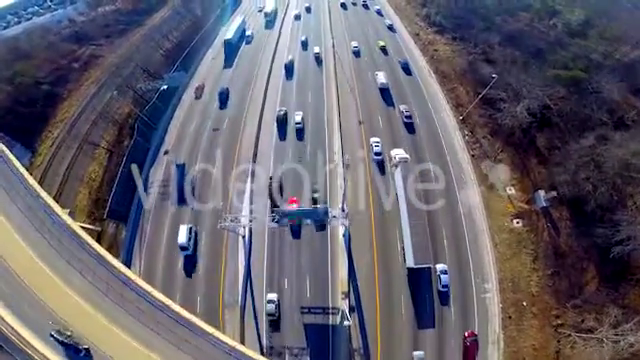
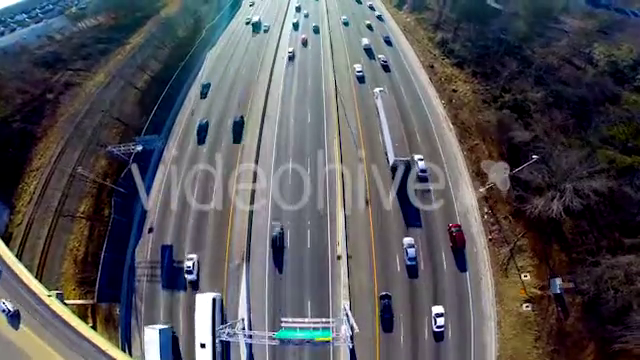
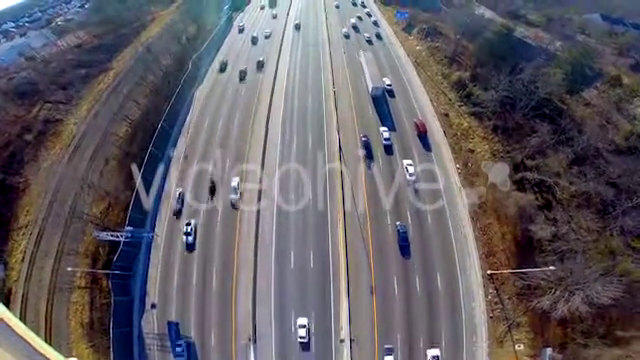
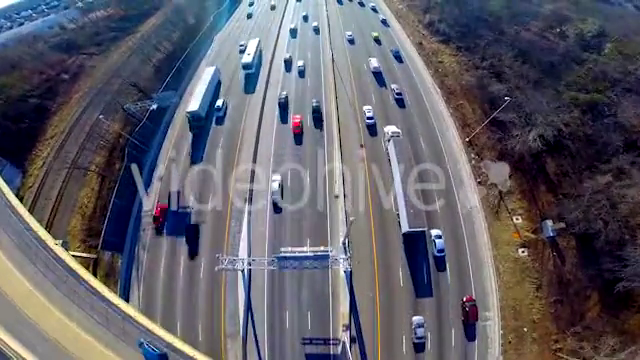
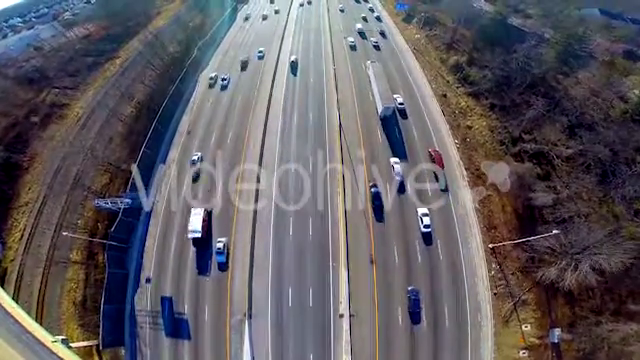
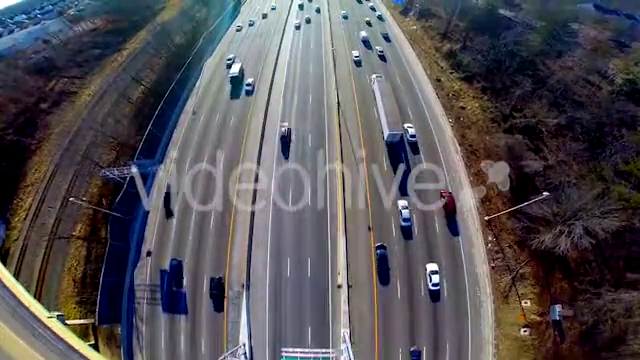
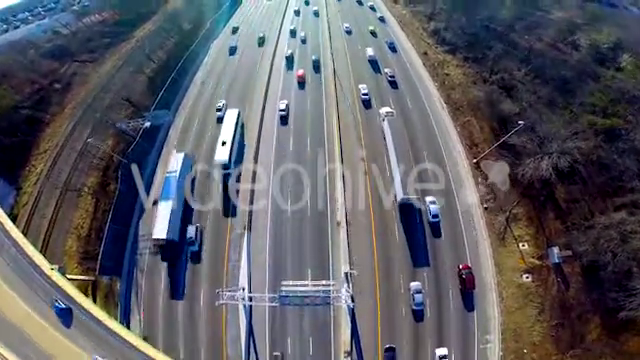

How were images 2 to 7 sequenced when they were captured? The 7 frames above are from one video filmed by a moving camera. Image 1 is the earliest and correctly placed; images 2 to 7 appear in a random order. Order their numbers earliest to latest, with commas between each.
4, 7, 2, 6, 5, 3
